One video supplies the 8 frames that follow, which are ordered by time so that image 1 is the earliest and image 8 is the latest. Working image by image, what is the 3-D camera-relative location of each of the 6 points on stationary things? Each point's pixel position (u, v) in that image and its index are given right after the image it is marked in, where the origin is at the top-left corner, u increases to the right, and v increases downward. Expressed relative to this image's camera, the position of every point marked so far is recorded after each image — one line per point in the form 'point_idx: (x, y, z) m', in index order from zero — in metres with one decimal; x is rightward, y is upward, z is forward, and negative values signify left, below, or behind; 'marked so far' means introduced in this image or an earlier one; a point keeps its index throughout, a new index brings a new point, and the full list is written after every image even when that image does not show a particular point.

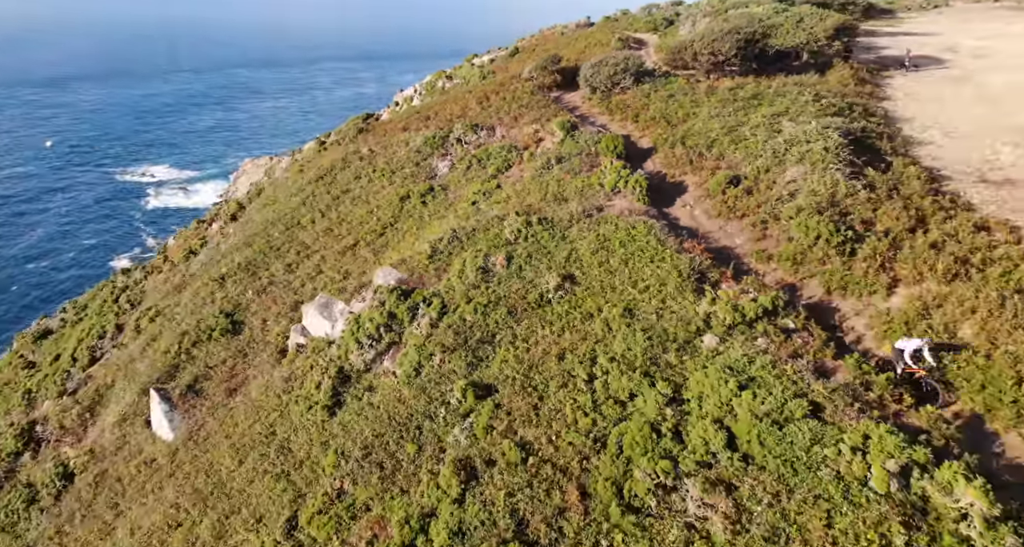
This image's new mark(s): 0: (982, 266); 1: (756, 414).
0: (+11.7, +0.2, +16.1) m
1: (+4.9, -2.7, +12.9) m
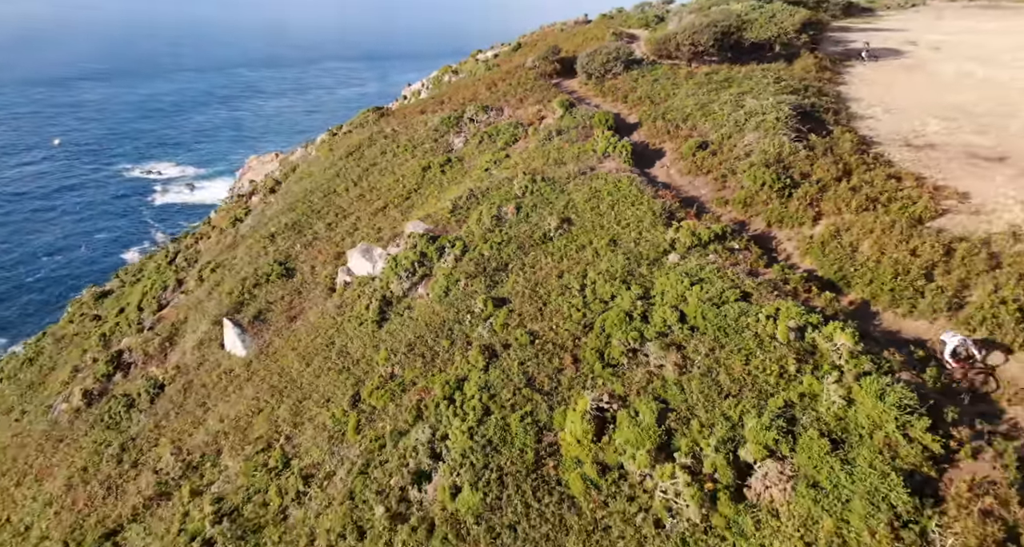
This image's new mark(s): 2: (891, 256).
0: (+12.0, +2.3, +20.8) m
1: (+5.2, -0.6, +17.6) m
2: (+10.7, +0.5, +18.4) m
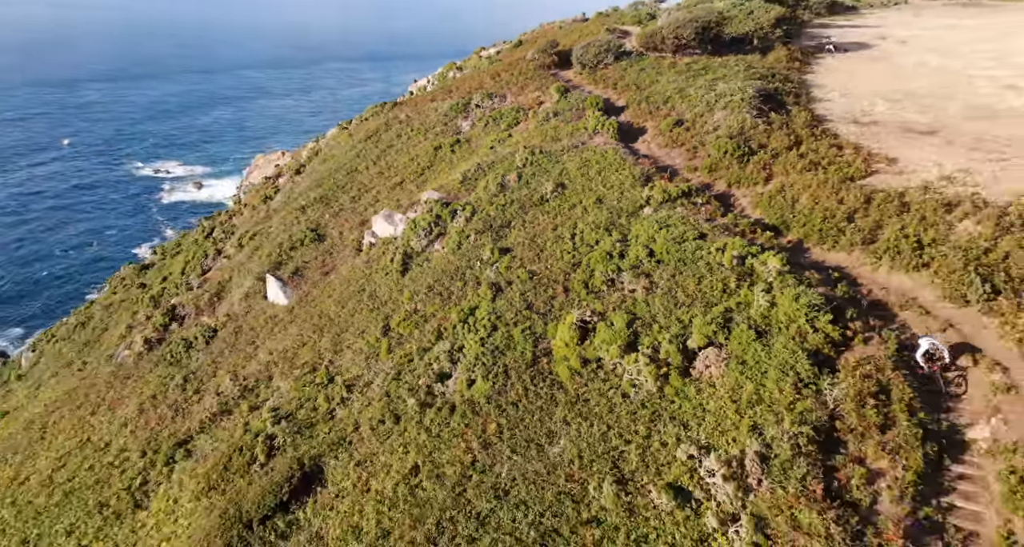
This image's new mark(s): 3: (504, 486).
0: (+12.1, +4.2, +25.0) m
1: (+5.3, +1.2, +21.9) m
2: (+10.8, +2.4, +22.6) m
3: (-0.2, -5.5, +16.8) m
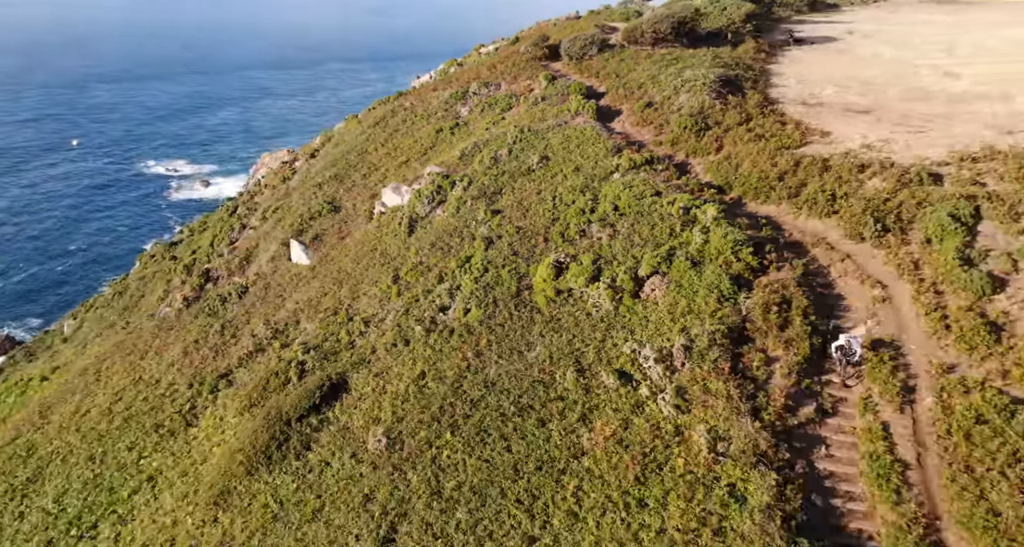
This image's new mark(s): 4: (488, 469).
0: (+11.7, +6.2, +29.4) m
1: (+4.8, +3.2, +26.4) m
2: (+10.3, +4.4, +27.0) m
3: (-0.7, -3.5, +21.4) m
4: (-0.7, -5.5, +18.8) m
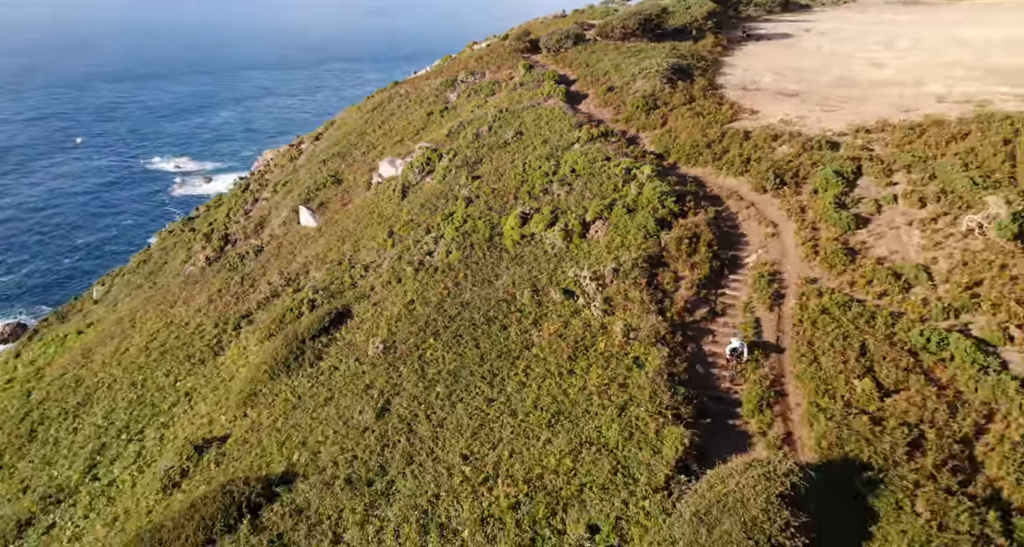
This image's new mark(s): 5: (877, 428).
0: (+10.4, +8.5, +34.9) m
1: (+3.6, +5.5, +31.8) m
2: (+9.1, +6.7, +32.5) m
3: (-1.9, -1.2, +26.8) m
4: (-1.9, -3.1, +24.3) m
5: (+9.8, -4.2, +17.7) m
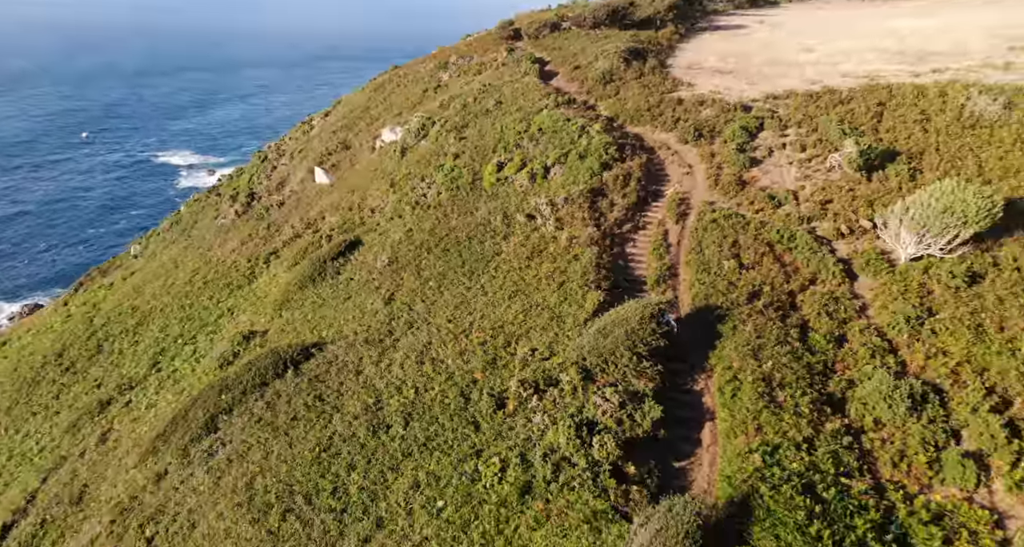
0: (+9.1, +12.2, +42.6) m
1: (+2.3, +9.2, +39.5) m
2: (+7.8, +10.4, +40.2) m
3: (-3.2, +2.5, +34.5) m
4: (-3.1, +0.5, +32.0) m
5: (+8.6, -0.5, +25.5) m
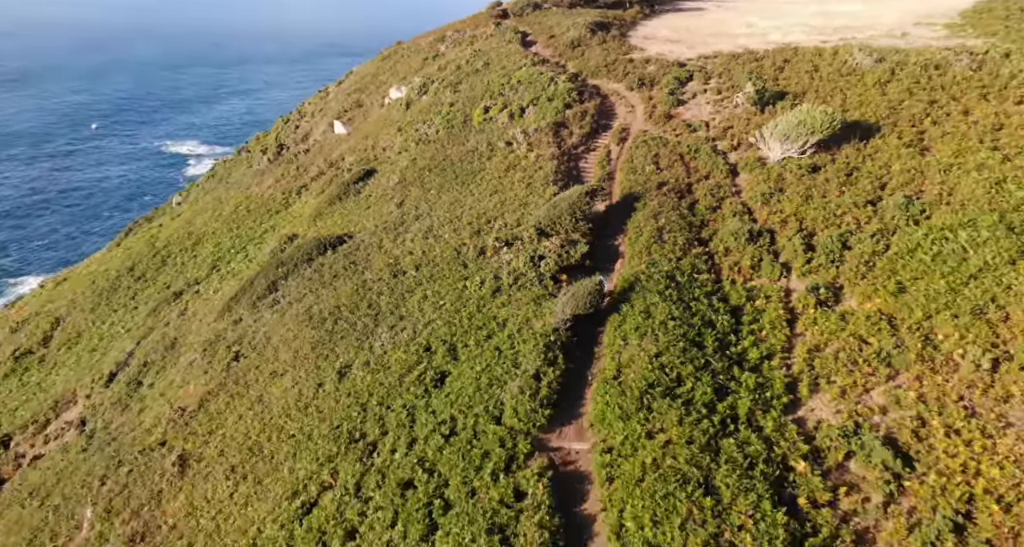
0: (+7.9, +18.0, +52.5) m
1: (+1.1, +14.9, +49.5) m
2: (+6.6, +16.1, +50.2) m
3: (-4.3, +8.2, +44.5) m
4: (-4.3, +6.2, +42.0) m
5: (+7.5, +5.1, +35.5) m
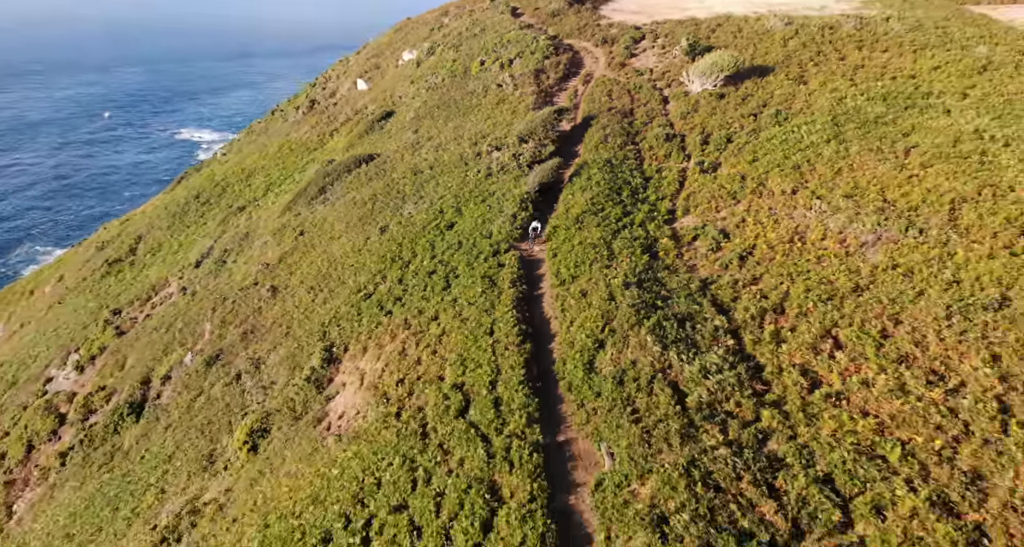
0: (+7.1, +25.4, +64.9) m
1: (+0.3, +22.3, +61.8) m
2: (+5.8, +23.5, +62.5) m
3: (-5.2, +15.4, +57.0) m
4: (-5.1, +13.4, +54.5) m
5: (+6.7, +12.2, +48.0) m
